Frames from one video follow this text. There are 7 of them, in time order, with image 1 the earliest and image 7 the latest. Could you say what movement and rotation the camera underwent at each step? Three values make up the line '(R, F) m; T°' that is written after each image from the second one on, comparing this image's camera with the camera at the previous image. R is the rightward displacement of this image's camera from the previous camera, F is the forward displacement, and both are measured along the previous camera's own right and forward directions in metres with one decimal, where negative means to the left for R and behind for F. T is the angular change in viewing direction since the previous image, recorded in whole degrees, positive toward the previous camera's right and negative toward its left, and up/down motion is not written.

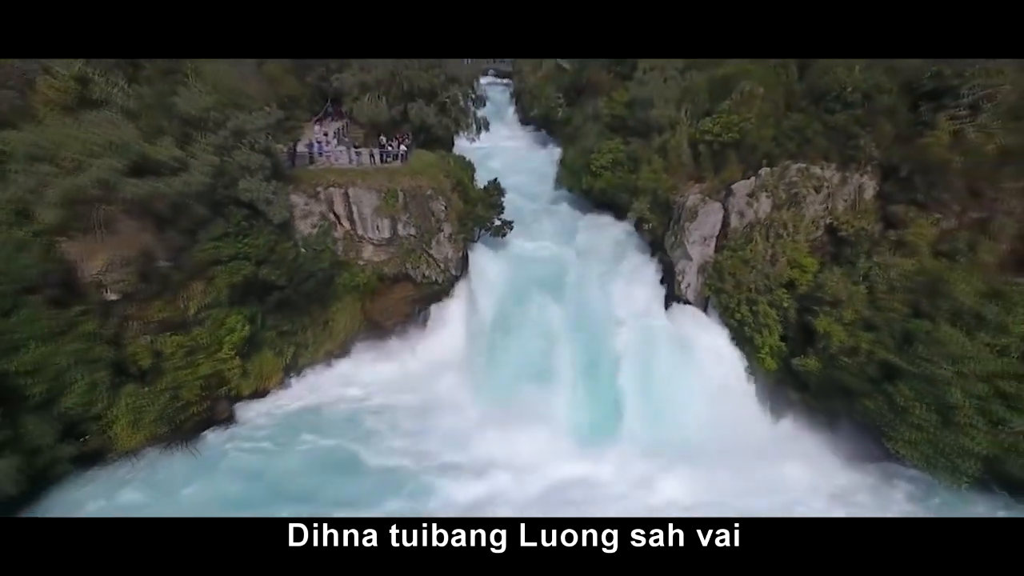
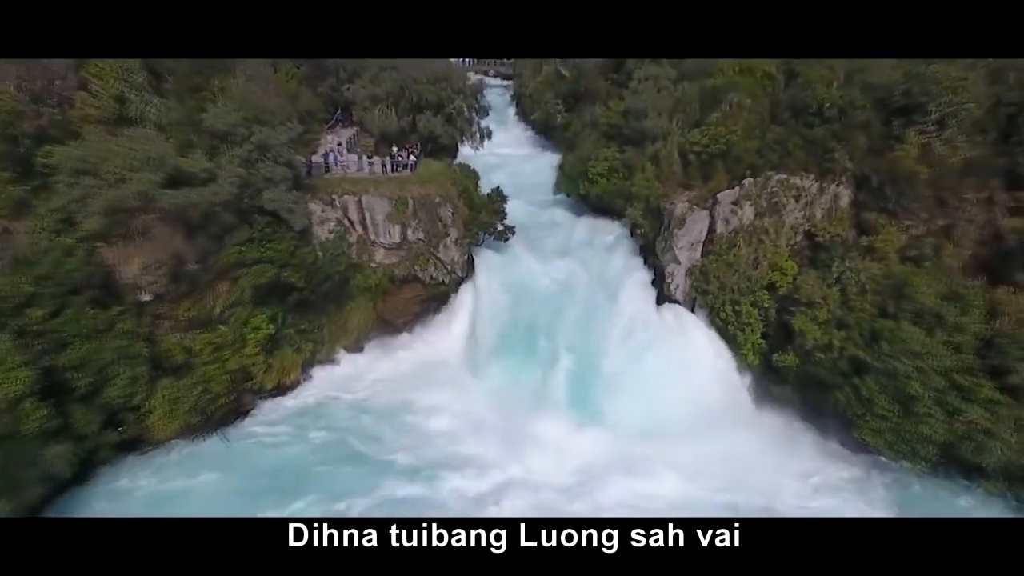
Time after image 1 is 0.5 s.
(-0.1, -1.2) m; 0°
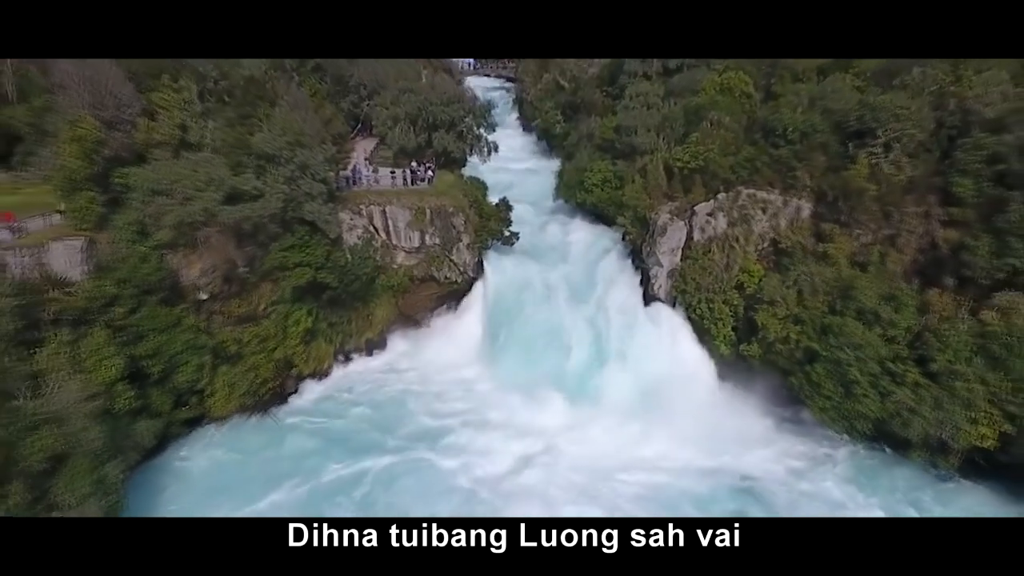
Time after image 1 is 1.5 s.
(-0.2, -2.5) m; 0°
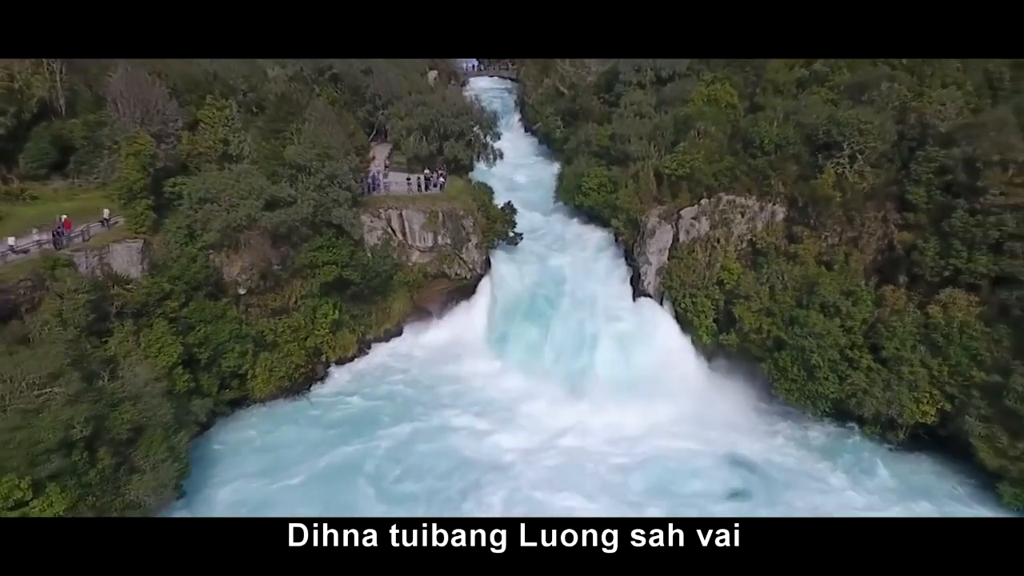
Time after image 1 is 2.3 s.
(-0.2, -2.2) m; 0°
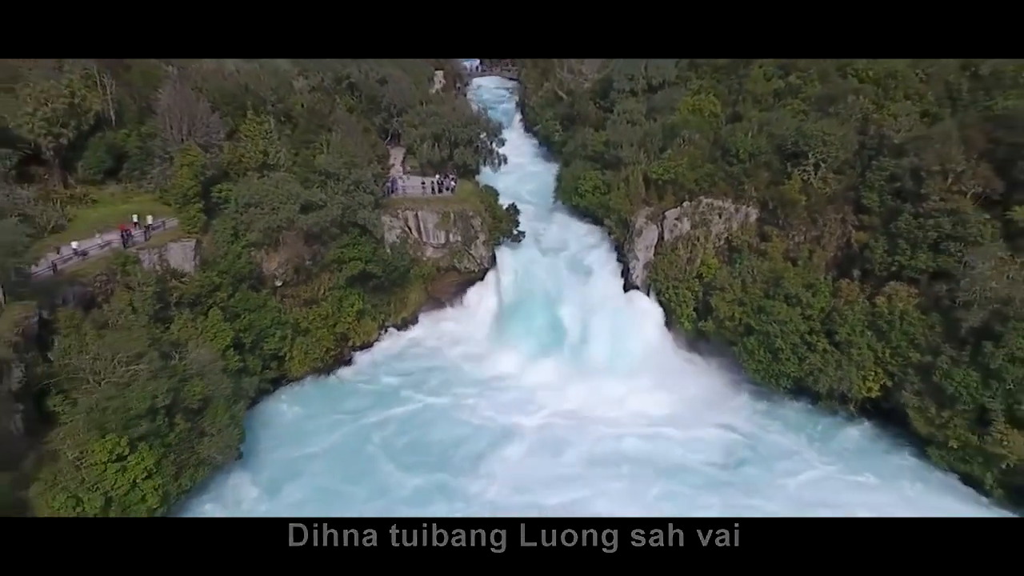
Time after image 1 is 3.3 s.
(-0.2, -2.8) m; 0°
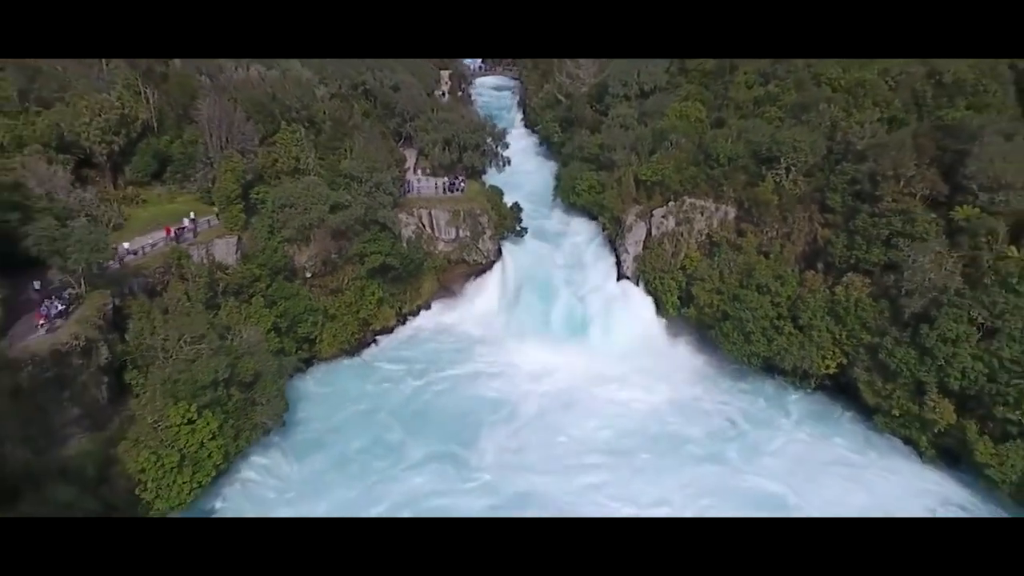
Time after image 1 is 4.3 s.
(-0.2, -2.9) m; 0°
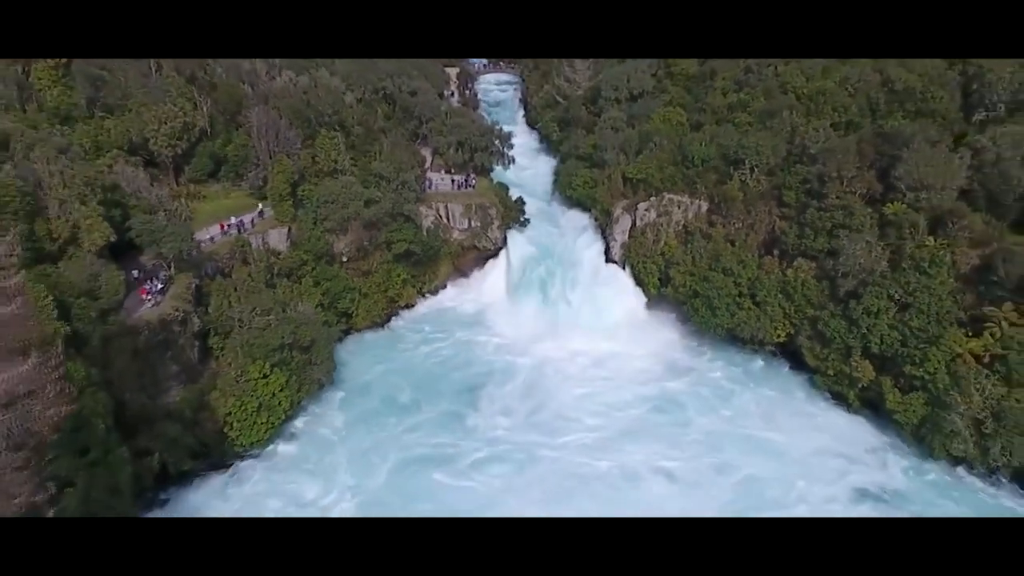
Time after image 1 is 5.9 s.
(-0.4, -4.6) m; 0°
